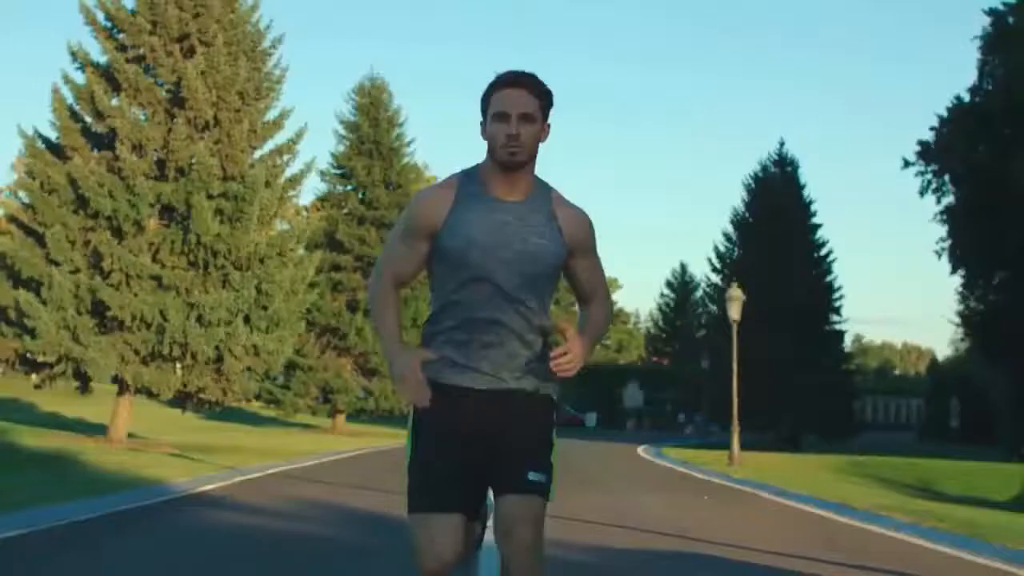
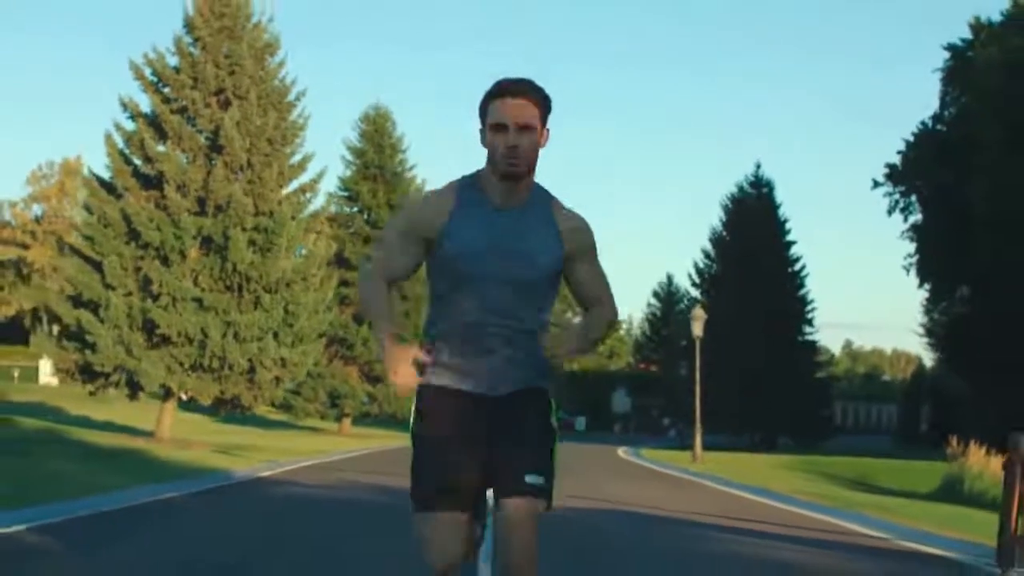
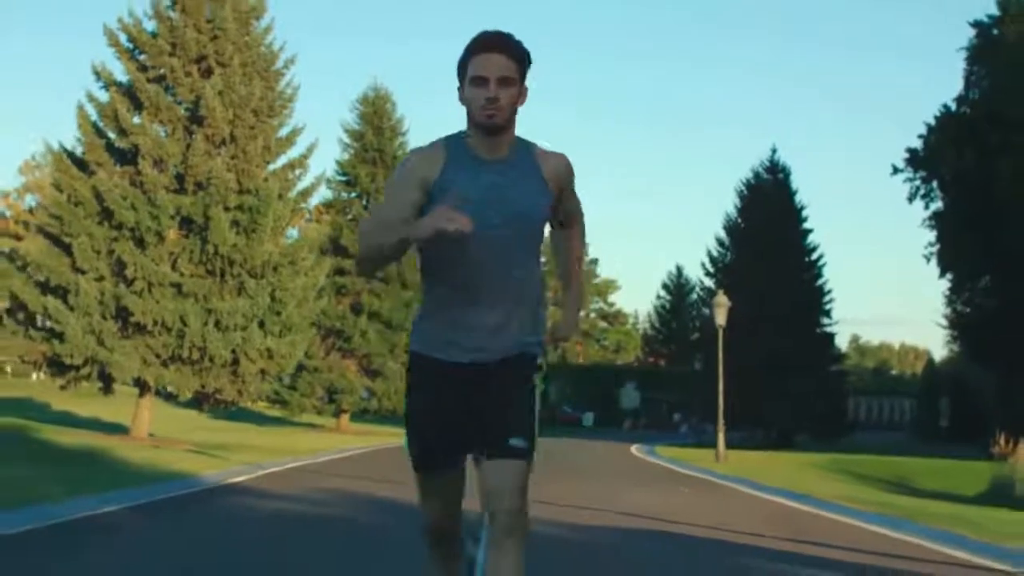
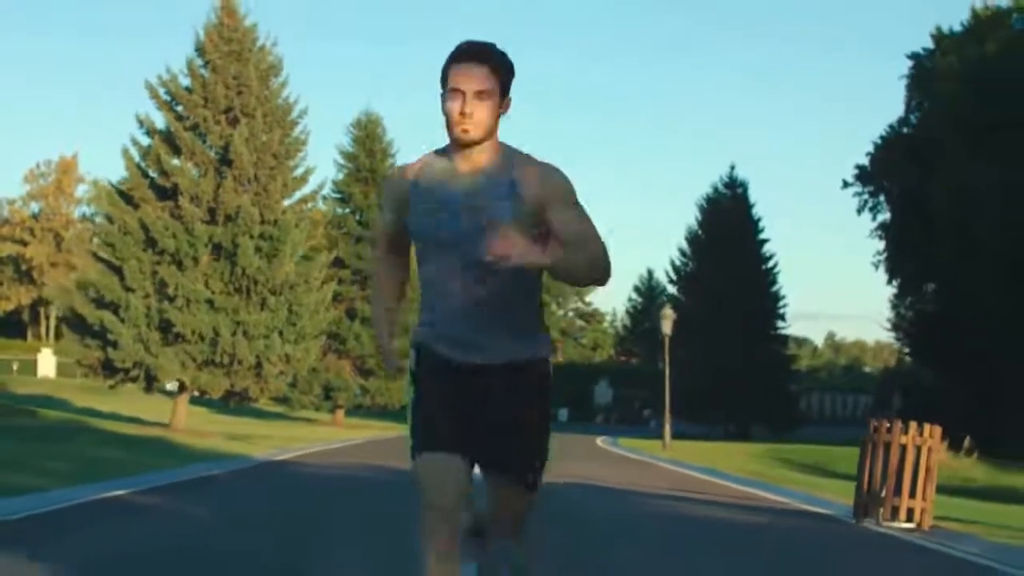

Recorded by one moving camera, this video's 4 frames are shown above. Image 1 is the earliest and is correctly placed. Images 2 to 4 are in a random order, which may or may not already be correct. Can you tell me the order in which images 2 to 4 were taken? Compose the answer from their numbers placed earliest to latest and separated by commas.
3, 2, 4
